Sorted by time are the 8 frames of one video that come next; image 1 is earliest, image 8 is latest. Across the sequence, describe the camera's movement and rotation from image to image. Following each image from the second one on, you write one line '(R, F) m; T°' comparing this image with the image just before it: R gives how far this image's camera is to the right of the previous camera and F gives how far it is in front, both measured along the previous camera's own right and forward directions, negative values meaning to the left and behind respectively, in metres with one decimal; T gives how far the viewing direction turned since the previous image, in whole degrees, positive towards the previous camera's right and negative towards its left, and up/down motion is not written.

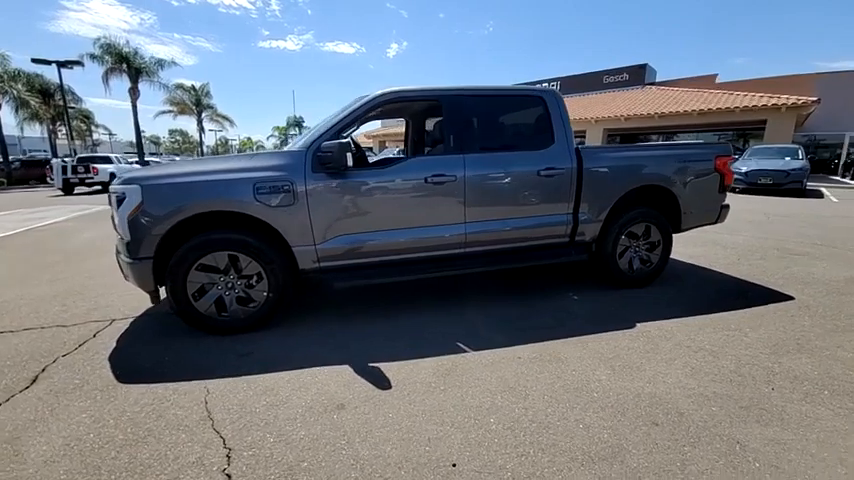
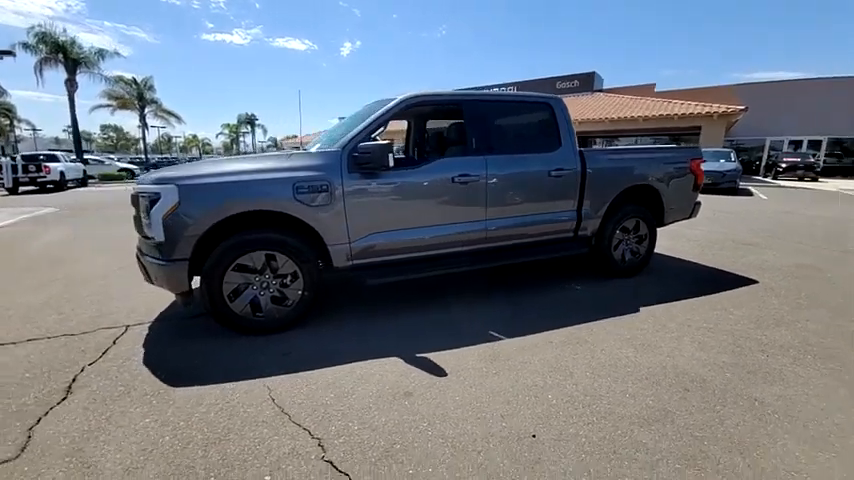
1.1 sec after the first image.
(-0.8, -0.1) m; +7°
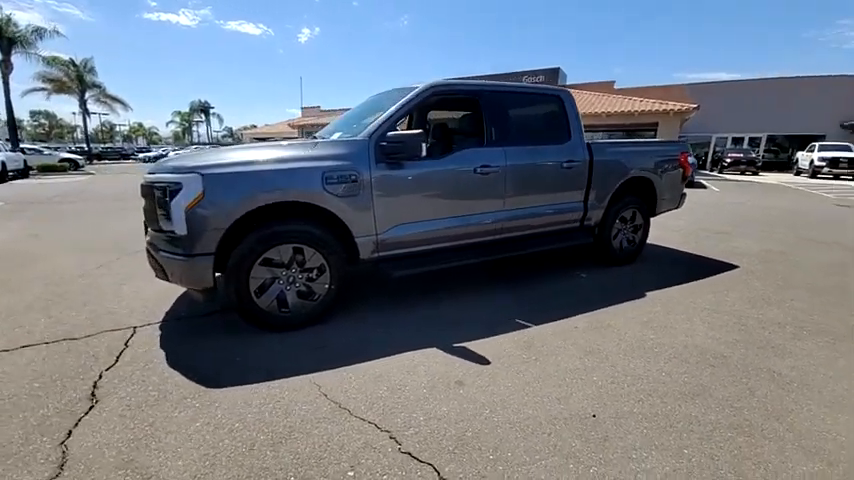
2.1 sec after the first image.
(-0.6, 0.0) m; +5°
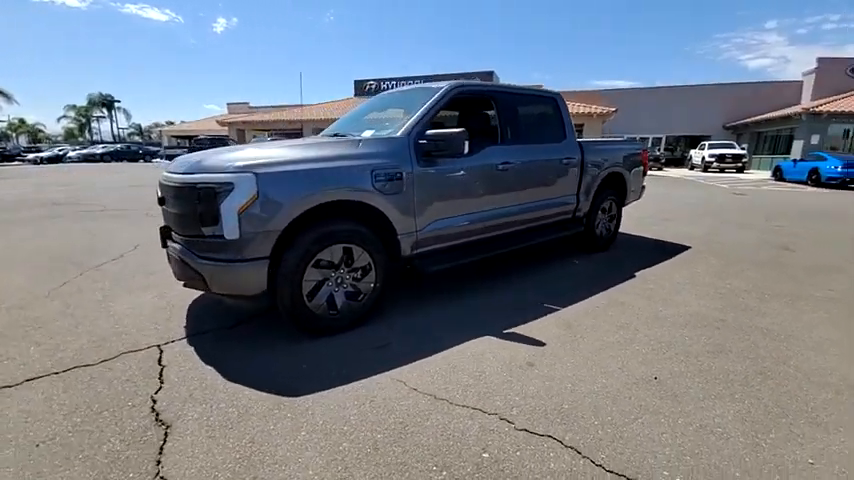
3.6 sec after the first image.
(-1.0, 0.0) m; +10°
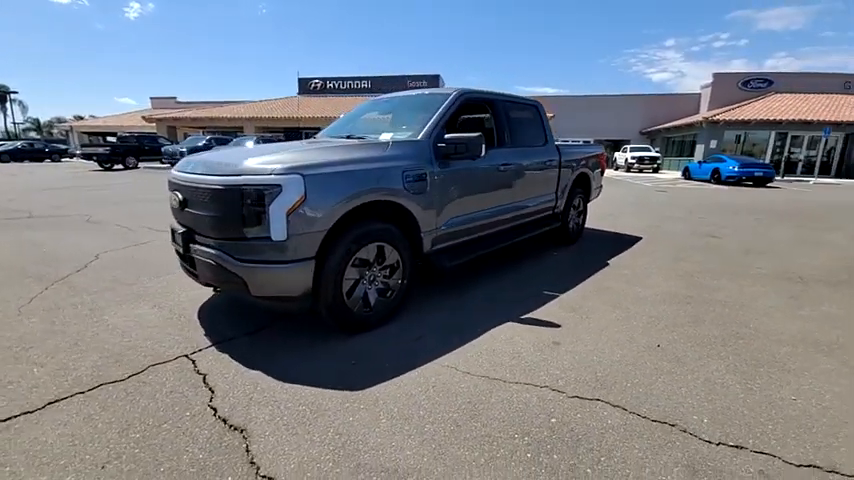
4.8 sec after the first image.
(-0.8, -0.1) m; +9°
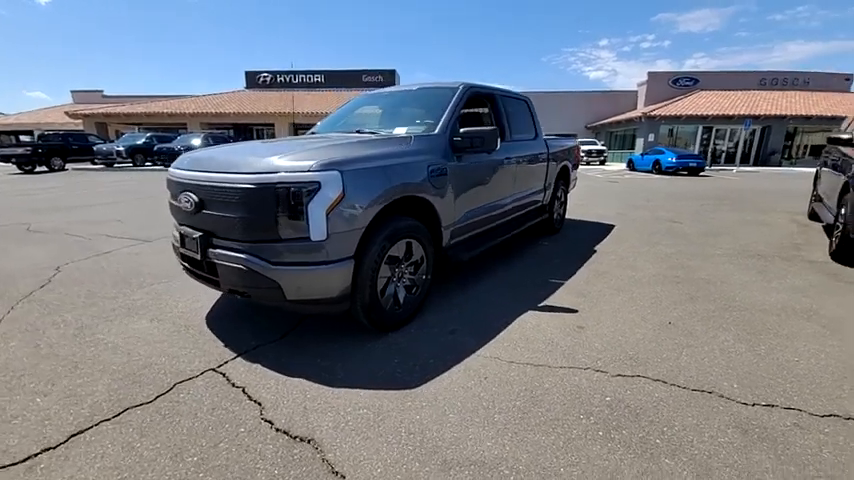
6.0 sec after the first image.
(-0.7, 0.0) m; +7°
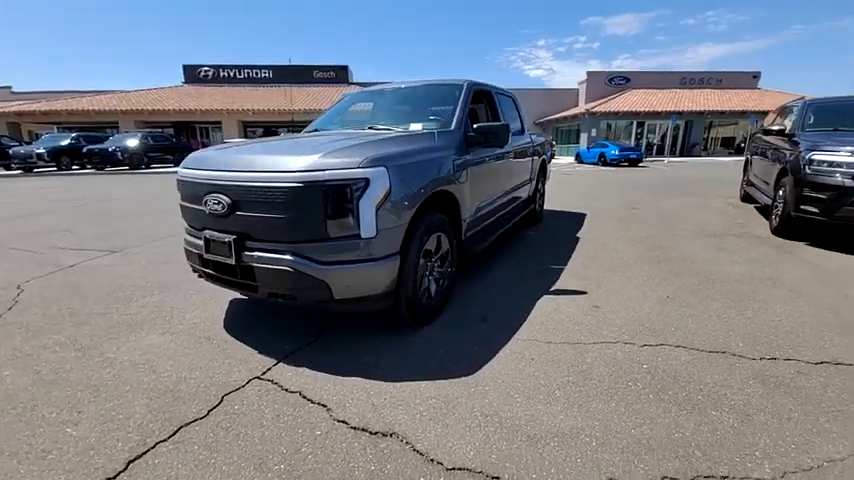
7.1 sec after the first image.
(-0.7, 0.0) m; +7°
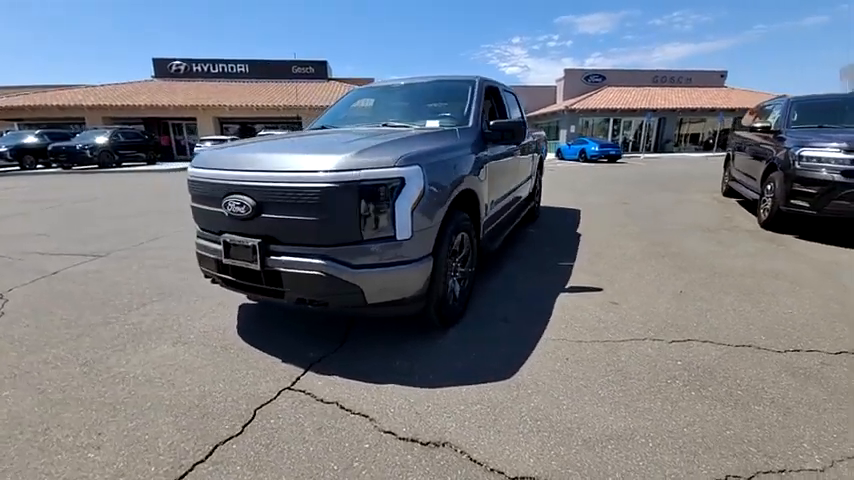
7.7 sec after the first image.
(-0.4, +0.1) m; +3°
